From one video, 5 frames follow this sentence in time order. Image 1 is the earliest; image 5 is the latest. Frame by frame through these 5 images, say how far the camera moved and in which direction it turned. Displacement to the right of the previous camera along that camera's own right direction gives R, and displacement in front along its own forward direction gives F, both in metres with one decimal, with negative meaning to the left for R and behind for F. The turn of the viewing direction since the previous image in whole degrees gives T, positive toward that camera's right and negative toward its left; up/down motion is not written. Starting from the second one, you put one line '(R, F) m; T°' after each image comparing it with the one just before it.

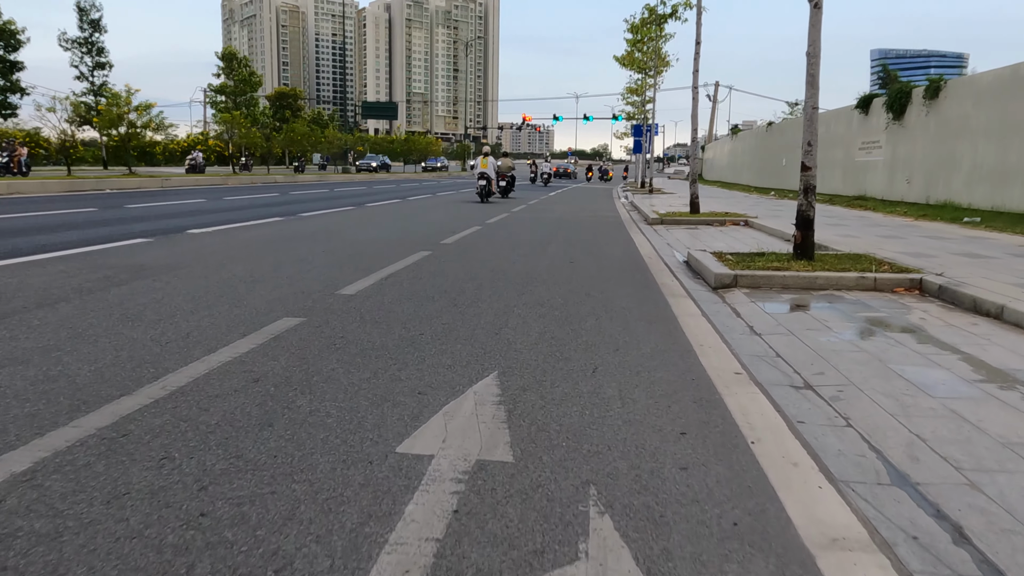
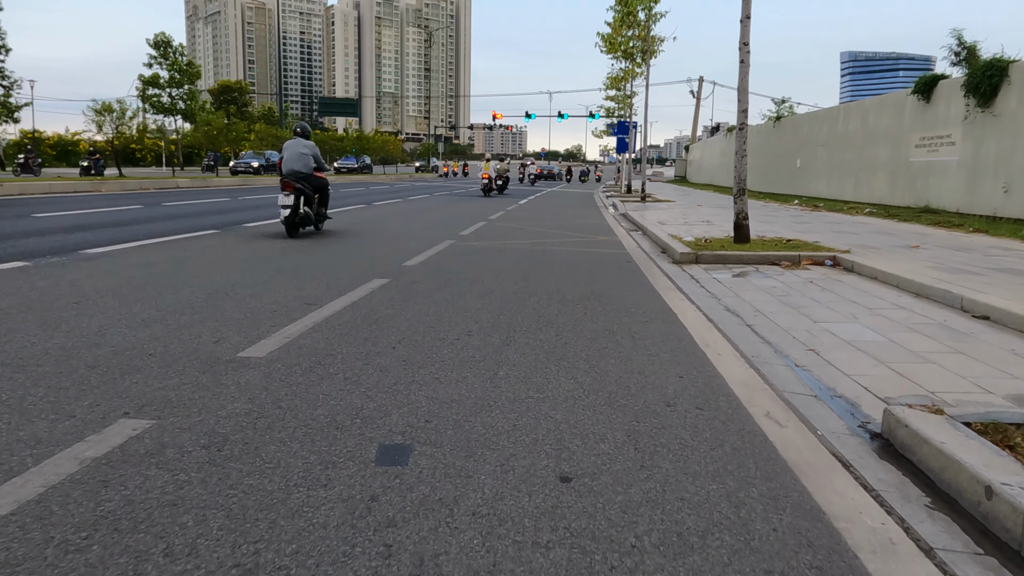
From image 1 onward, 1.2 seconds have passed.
(+0.4, +6.2) m; +2°
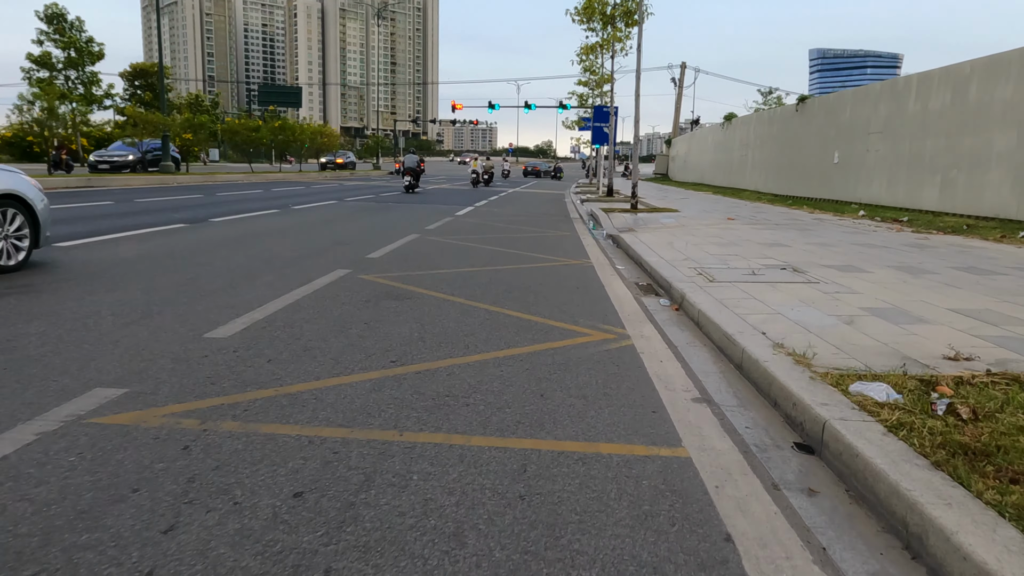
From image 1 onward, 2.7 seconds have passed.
(+0.9, +8.0) m; +2°
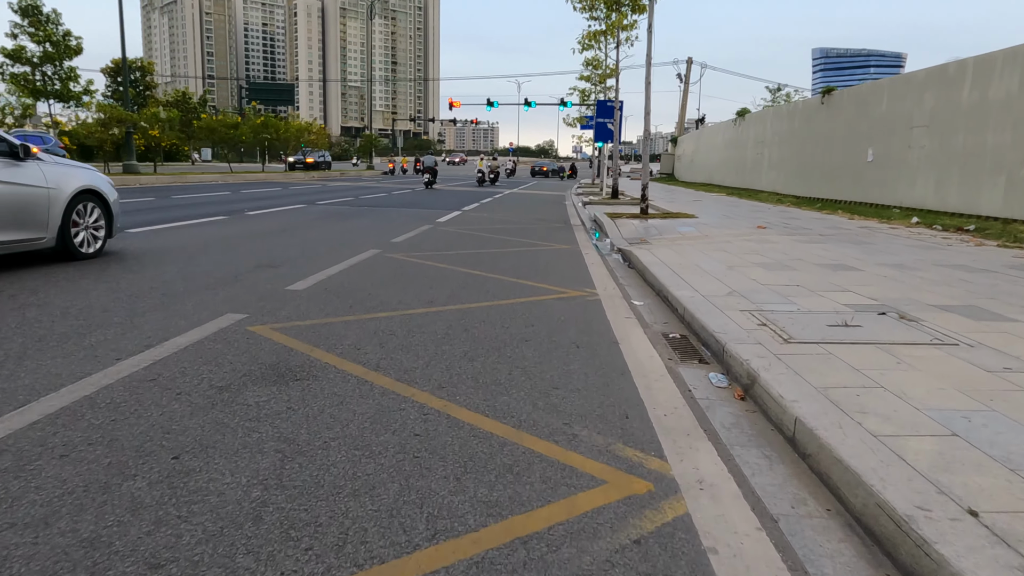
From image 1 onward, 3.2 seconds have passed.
(+0.2, +2.5) m; 0°
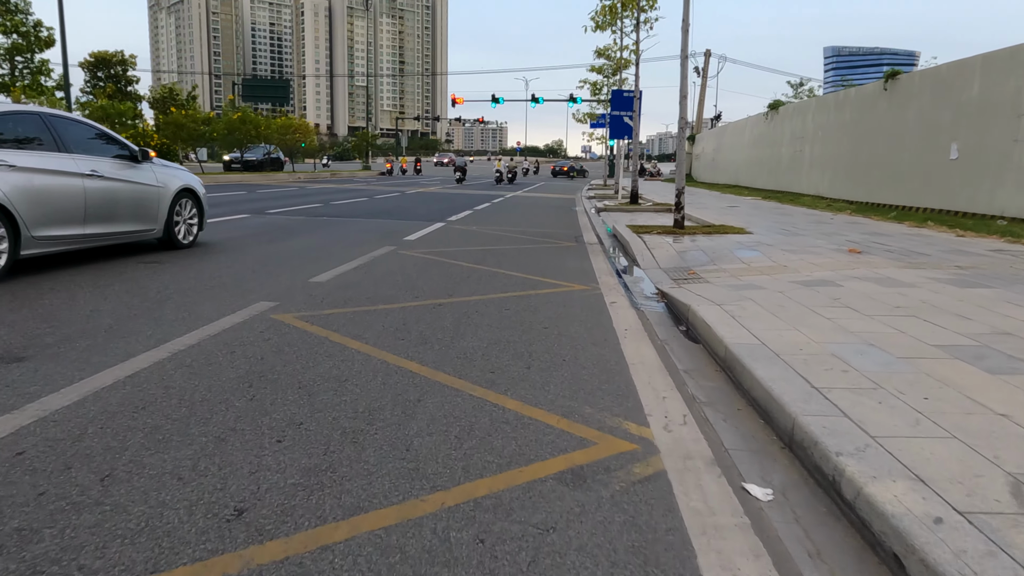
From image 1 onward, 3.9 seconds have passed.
(+0.2, +3.9) m; -1°
